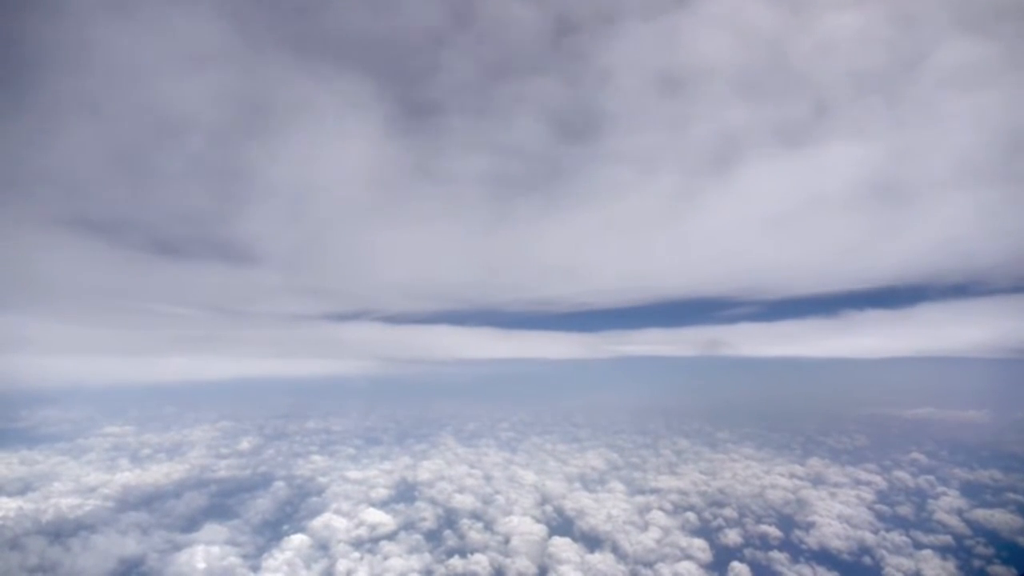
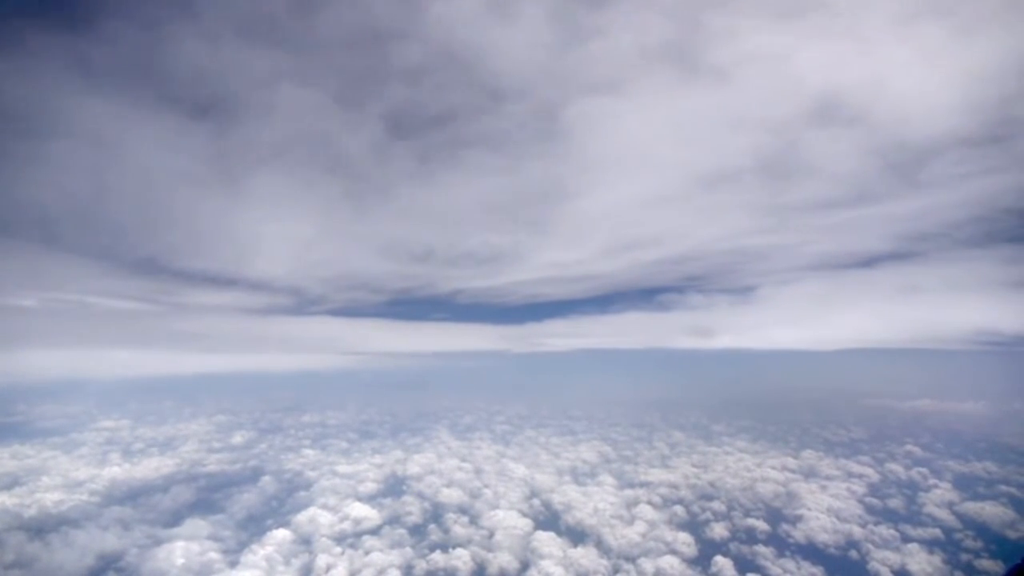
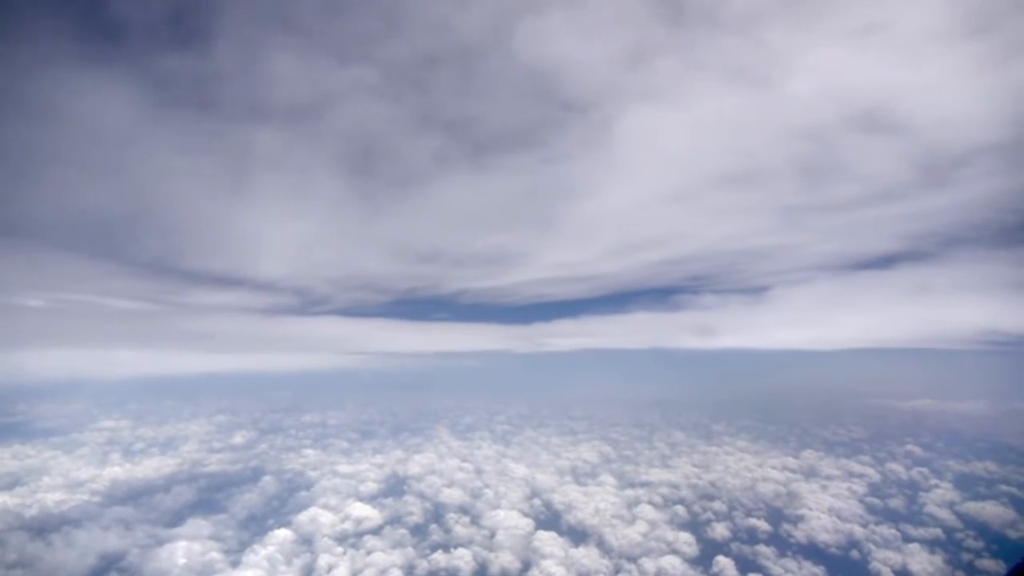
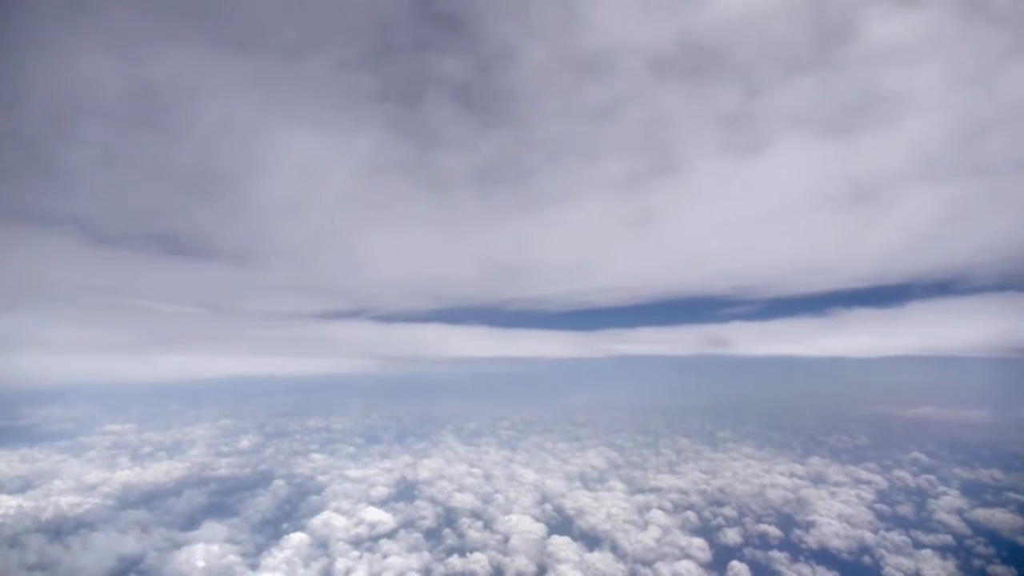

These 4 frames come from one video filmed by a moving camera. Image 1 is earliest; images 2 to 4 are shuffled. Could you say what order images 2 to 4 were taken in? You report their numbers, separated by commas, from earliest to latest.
4, 3, 2
